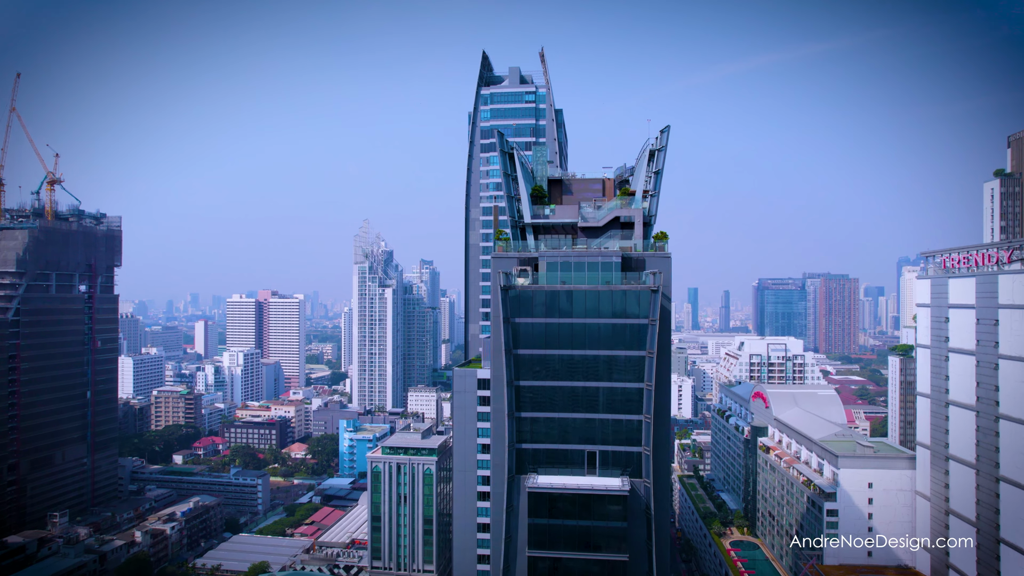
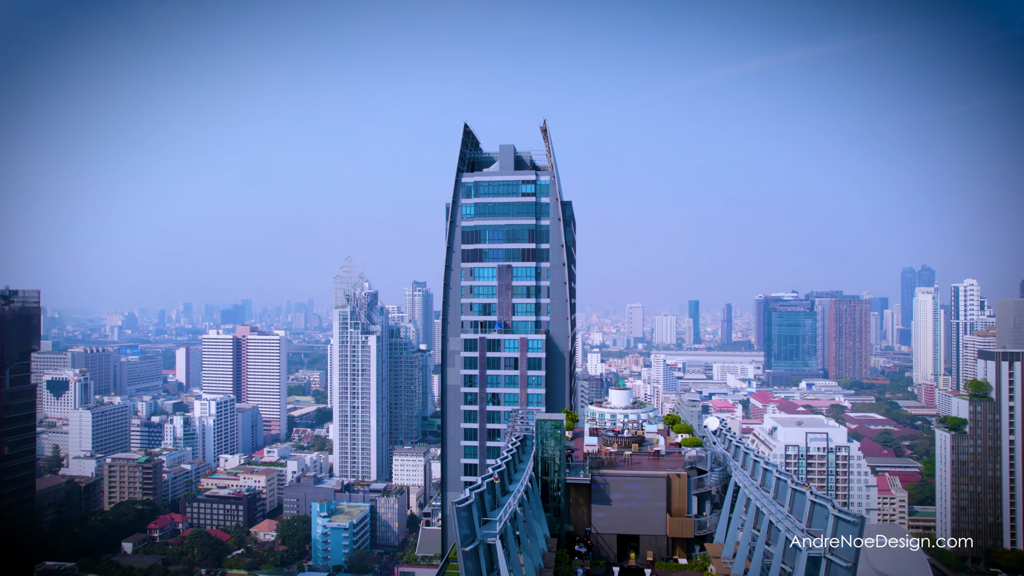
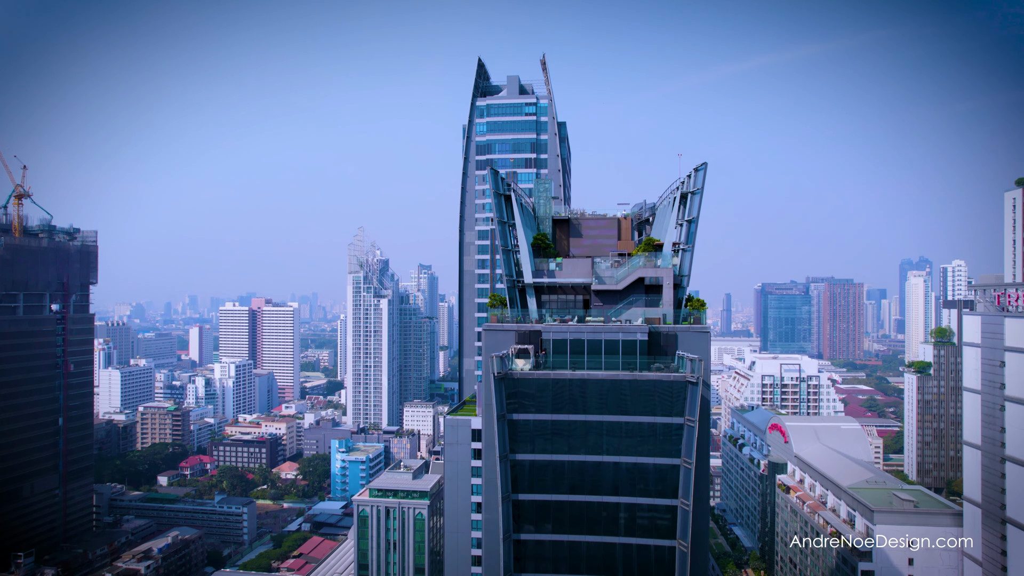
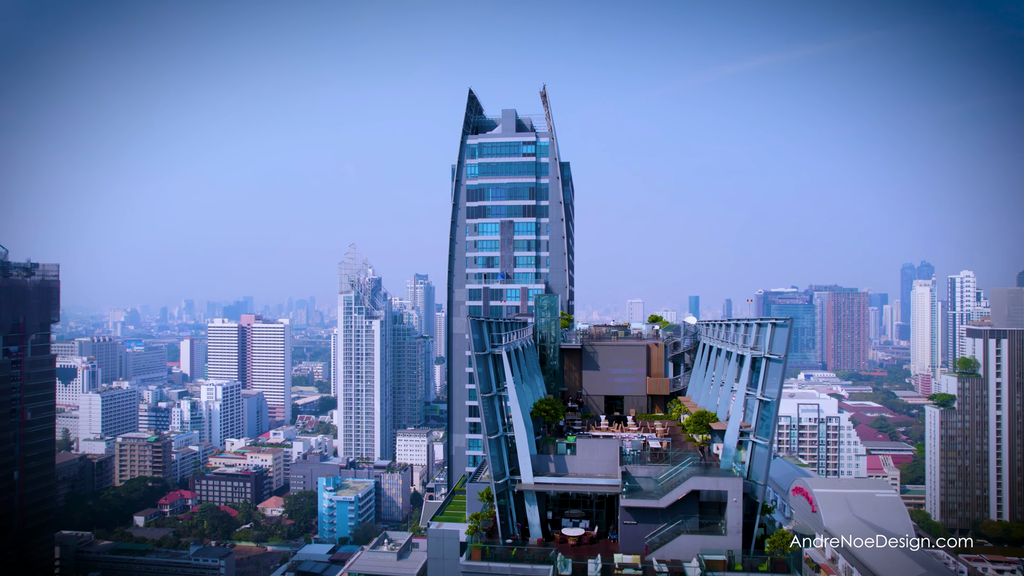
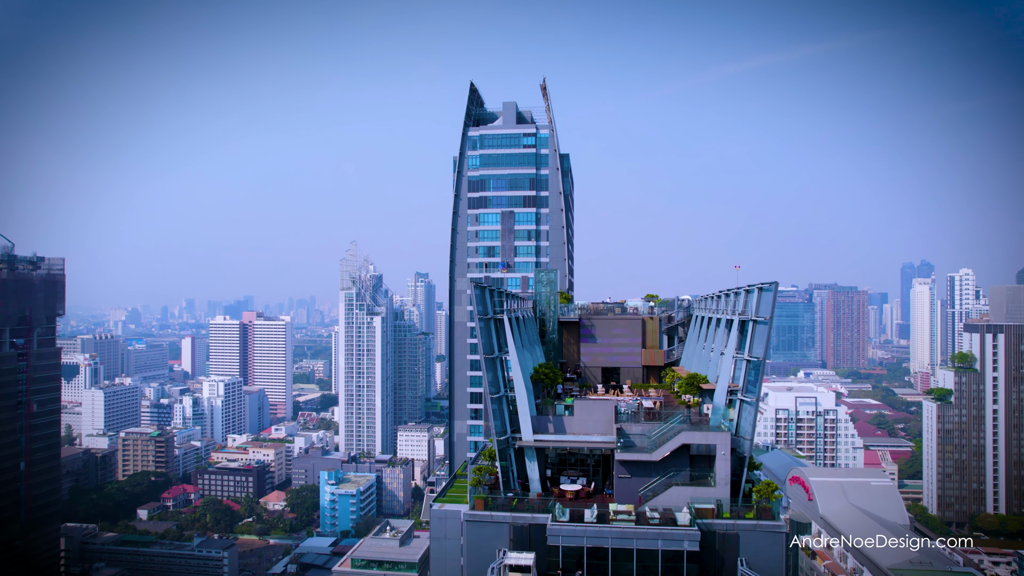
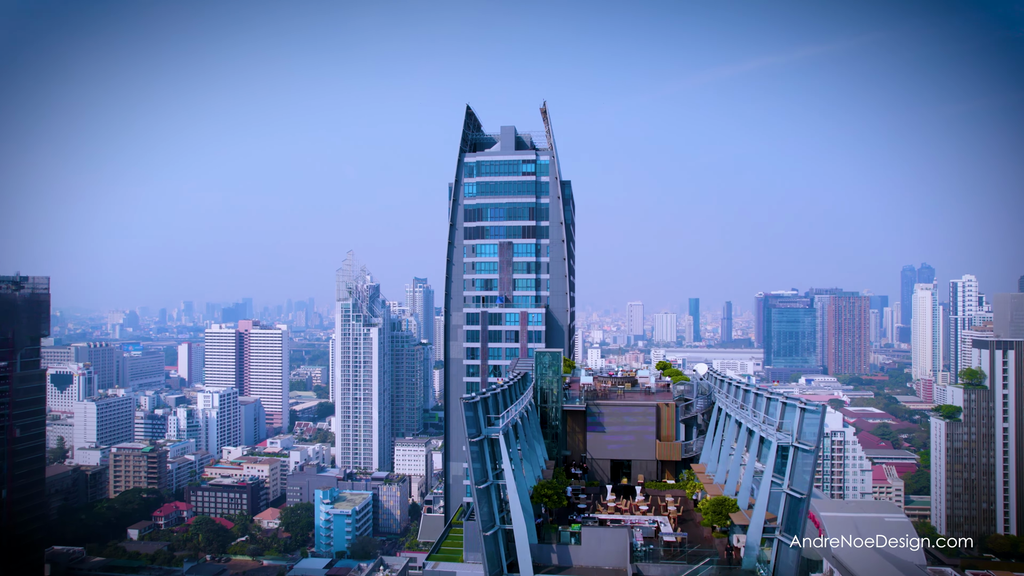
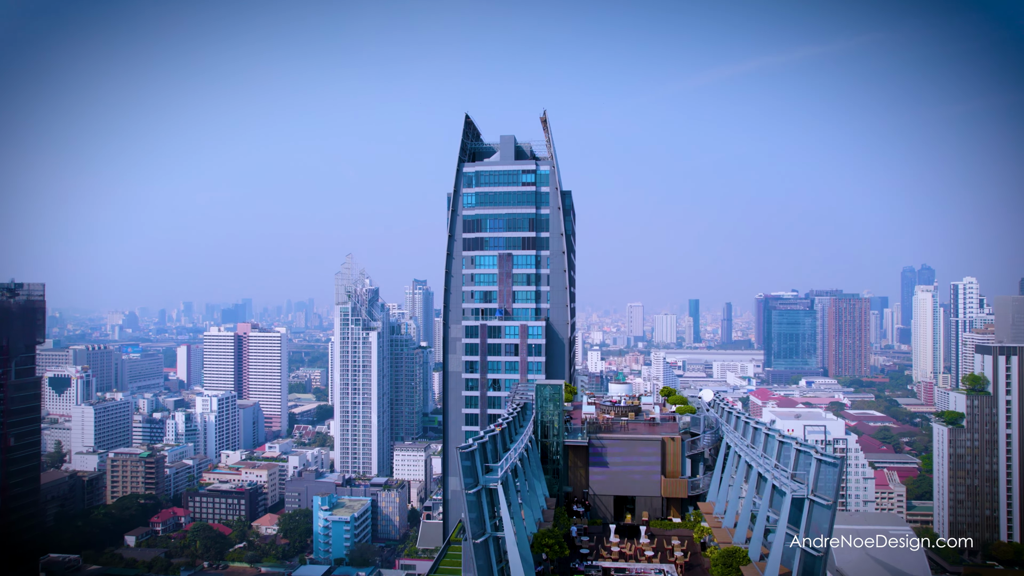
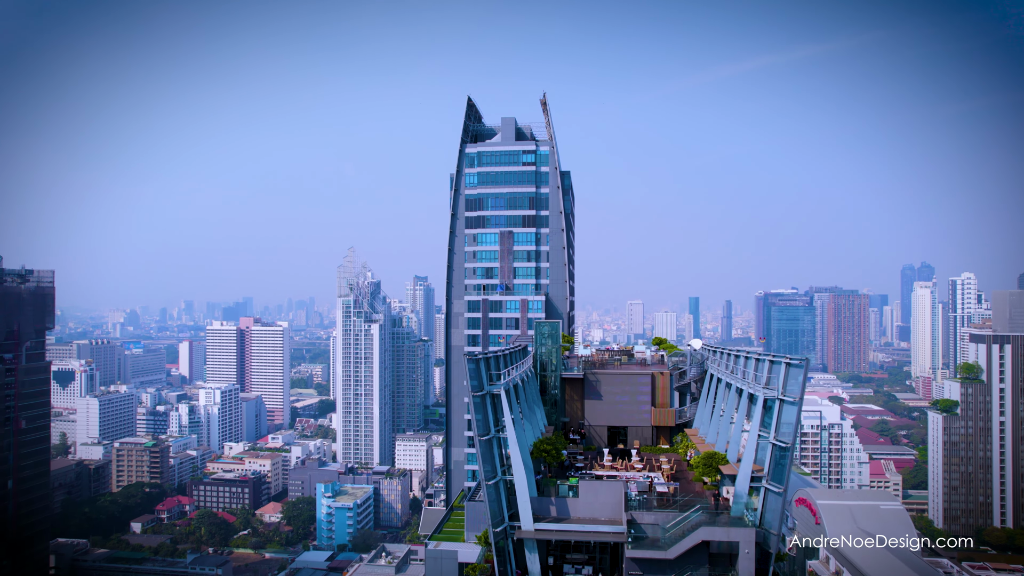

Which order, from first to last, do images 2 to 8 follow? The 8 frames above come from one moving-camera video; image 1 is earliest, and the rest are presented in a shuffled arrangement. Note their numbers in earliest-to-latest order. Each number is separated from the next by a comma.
3, 5, 4, 8, 6, 7, 2
